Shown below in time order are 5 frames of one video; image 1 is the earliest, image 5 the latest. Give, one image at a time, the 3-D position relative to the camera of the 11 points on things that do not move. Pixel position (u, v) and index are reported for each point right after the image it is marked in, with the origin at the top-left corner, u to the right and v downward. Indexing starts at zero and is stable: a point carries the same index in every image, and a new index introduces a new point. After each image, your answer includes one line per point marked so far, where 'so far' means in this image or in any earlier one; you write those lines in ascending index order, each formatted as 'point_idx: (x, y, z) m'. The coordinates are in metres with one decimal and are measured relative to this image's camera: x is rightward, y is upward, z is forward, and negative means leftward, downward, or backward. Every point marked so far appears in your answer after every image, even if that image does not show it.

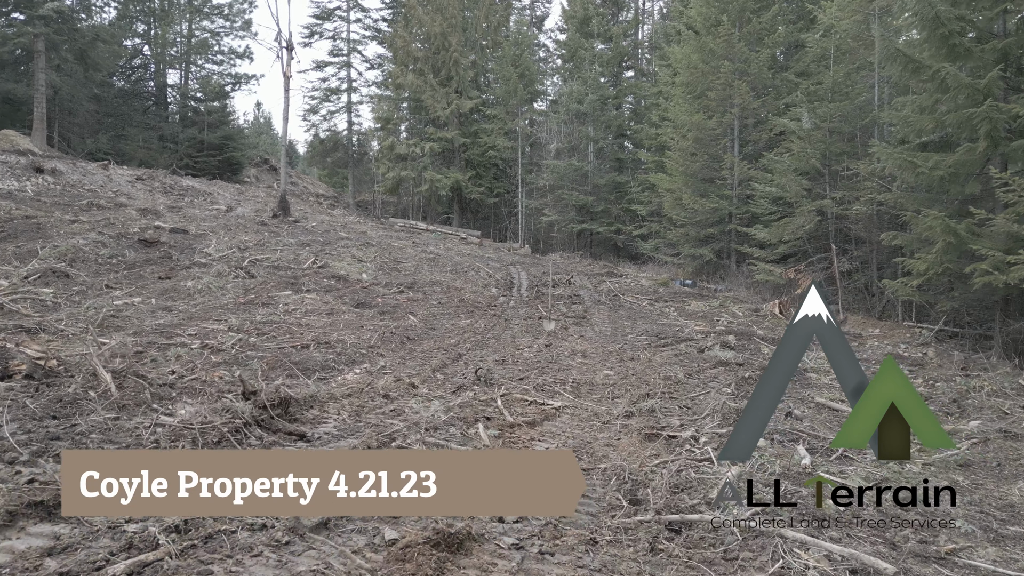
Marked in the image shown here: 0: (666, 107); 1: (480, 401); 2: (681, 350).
0: (+3.5, +4.1, +14.4) m
1: (-0.2, -0.7, +4.2) m
2: (+1.9, -0.7, +7.0) m
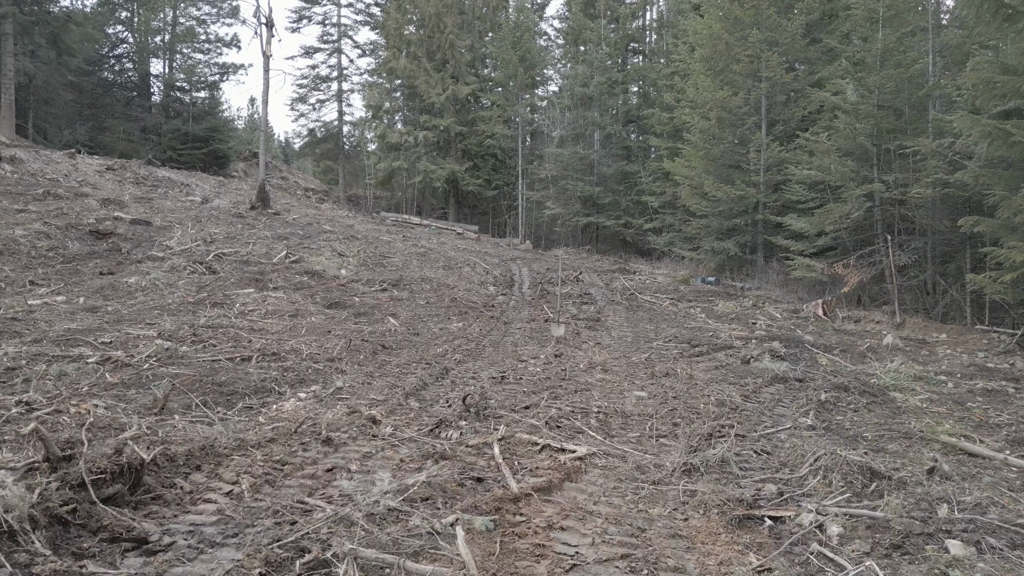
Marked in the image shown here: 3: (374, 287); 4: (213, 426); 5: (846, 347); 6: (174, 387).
0: (+3.5, +4.1, +13.0) m
1: (-0.2, -0.7, +2.8) m
2: (+1.9, -0.7, +5.6) m
3: (-1.9, 0.0, +8.7) m
4: (-1.4, -0.6, +2.9) m
5: (+3.6, -0.6, +6.8) m
6: (-1.9, -0.6, +3.6) m
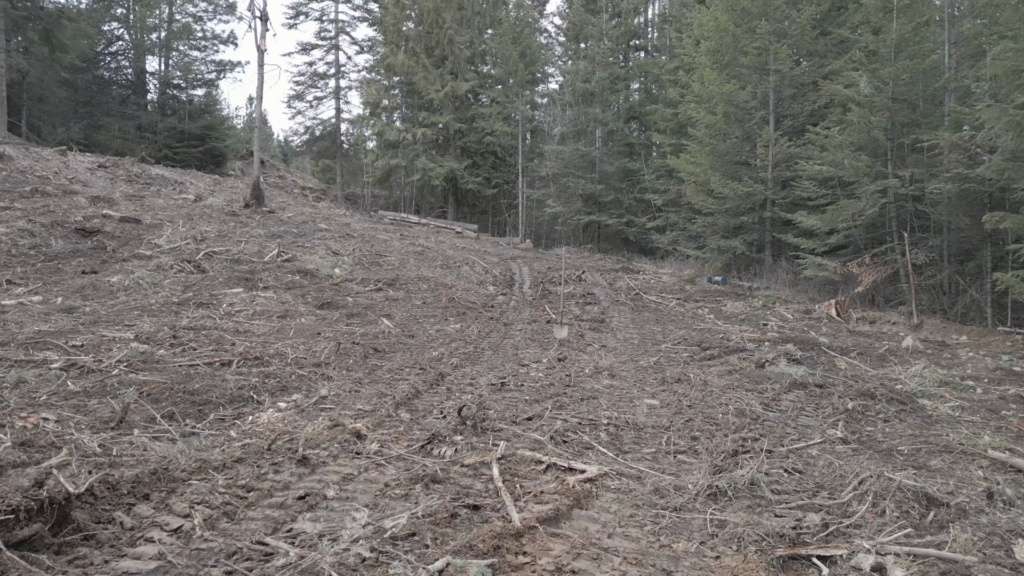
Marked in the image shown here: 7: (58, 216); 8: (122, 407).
0: (+3.5, +4.1, +12.7) m
1: (-0.2, -0.7, +2.5) m
2: (+1.9, -0.7, +5.3) m
3: (-1.9, 0.0, +8.4) m
4: (-1.4, -0.6, +2.6) m
5: (+3.6, -0.6, +6.5) m
6: (-1.9, -0.6, +3.3) m
7: (-7.7, +1.2, +10.8) m
8: (-1.7, -0.5, +2.8) m
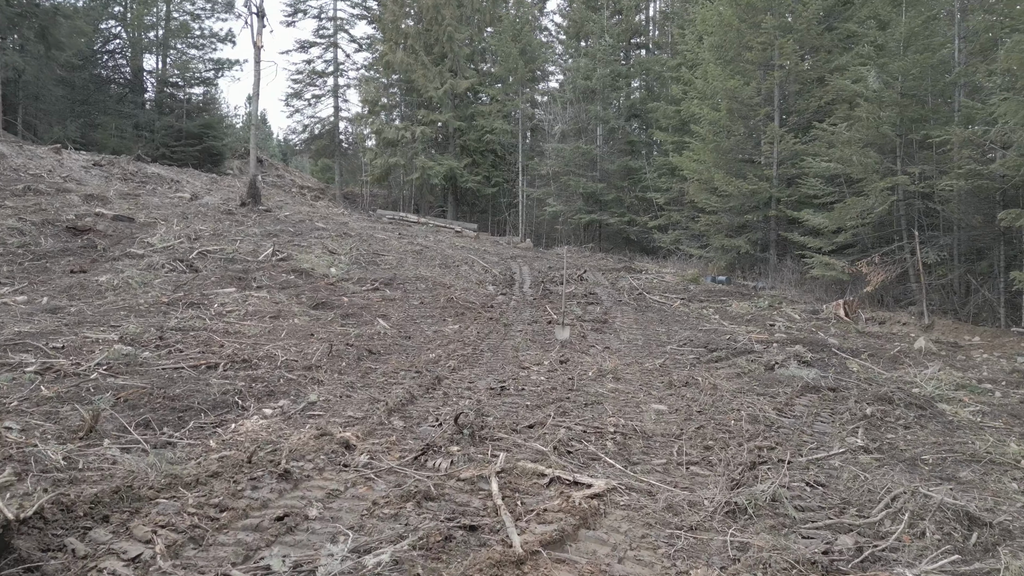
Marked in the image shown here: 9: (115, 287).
0: (+3.5, +4.1, +12.5) m
1: (-0.2, -0.7, +2.3) m
2: (+1.9, -0.6, +5.1) m
3: (-1.9, 0.0, +8.2) m
4: (-1.4, -0.6, +2.4) m
5: (+3.6, -0.6, +6.3) m
6: (-1.9, -0.6, +3.1) m
7: (-7.7, +1.2, +10.6) m
8: (-1.7, -0.5, +2.6) m
9: (-4.3, 0.0, +6.9) m
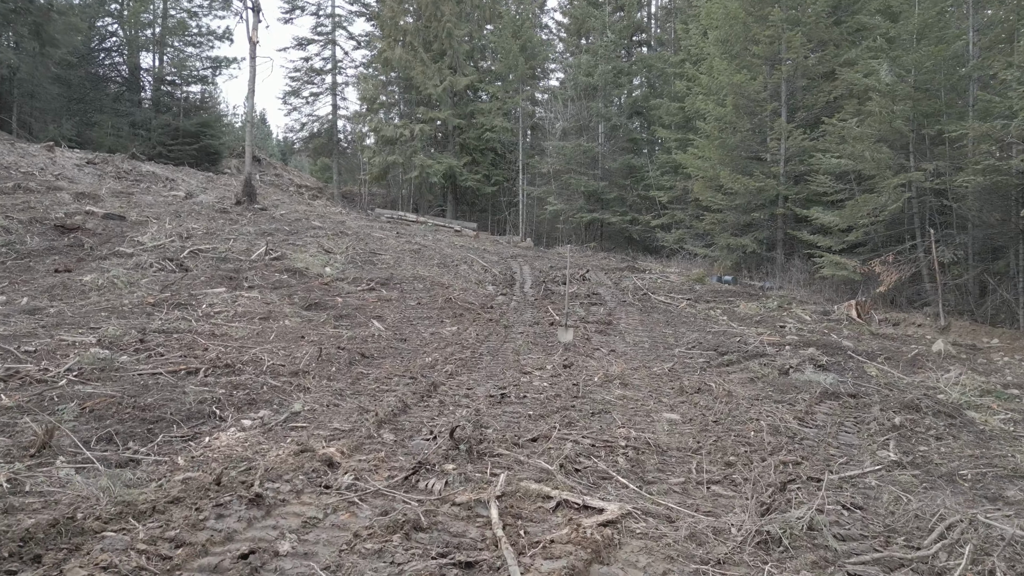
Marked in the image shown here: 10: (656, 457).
0: (+3.5, +4.1, +12.3) m
1: (-0.2, -0.7, +2.0) m
2: (+1.9, -0.6, +4.8) m
3: (-1.9, 0.0, +7.9) m
4: (-1.4, -0.6, +2.1) m
5: (+3.6, -0.6, +6.0) m
6: (-1.9, -0.6, +2.8) m
7: (-7.7, +1.2, +10.3) m
8: (-1.7, -0.5, +2.4) m
9: (-4.3, 0.0, +6.6) m
10: (+0.6, -0.7, +2.7) m
